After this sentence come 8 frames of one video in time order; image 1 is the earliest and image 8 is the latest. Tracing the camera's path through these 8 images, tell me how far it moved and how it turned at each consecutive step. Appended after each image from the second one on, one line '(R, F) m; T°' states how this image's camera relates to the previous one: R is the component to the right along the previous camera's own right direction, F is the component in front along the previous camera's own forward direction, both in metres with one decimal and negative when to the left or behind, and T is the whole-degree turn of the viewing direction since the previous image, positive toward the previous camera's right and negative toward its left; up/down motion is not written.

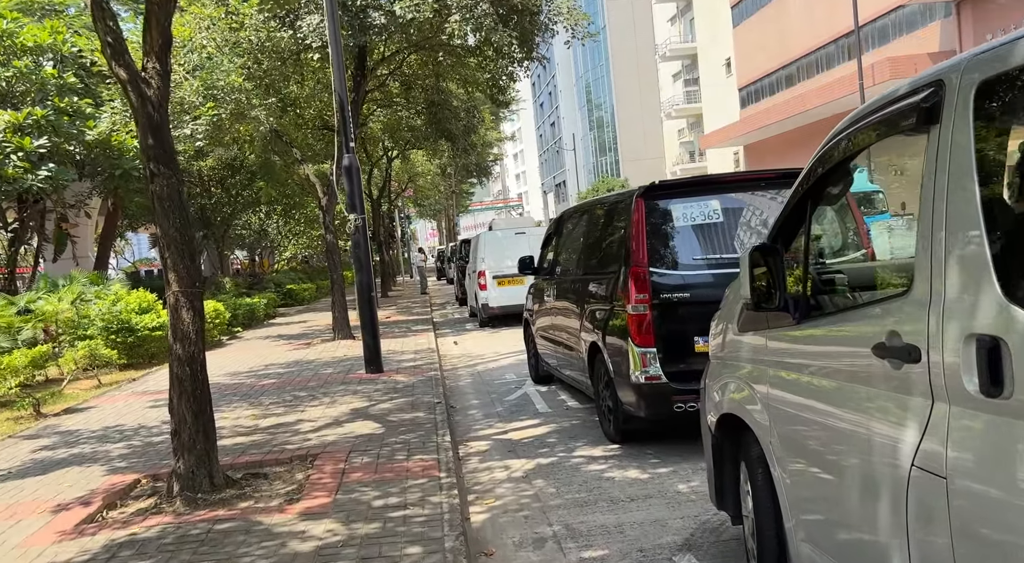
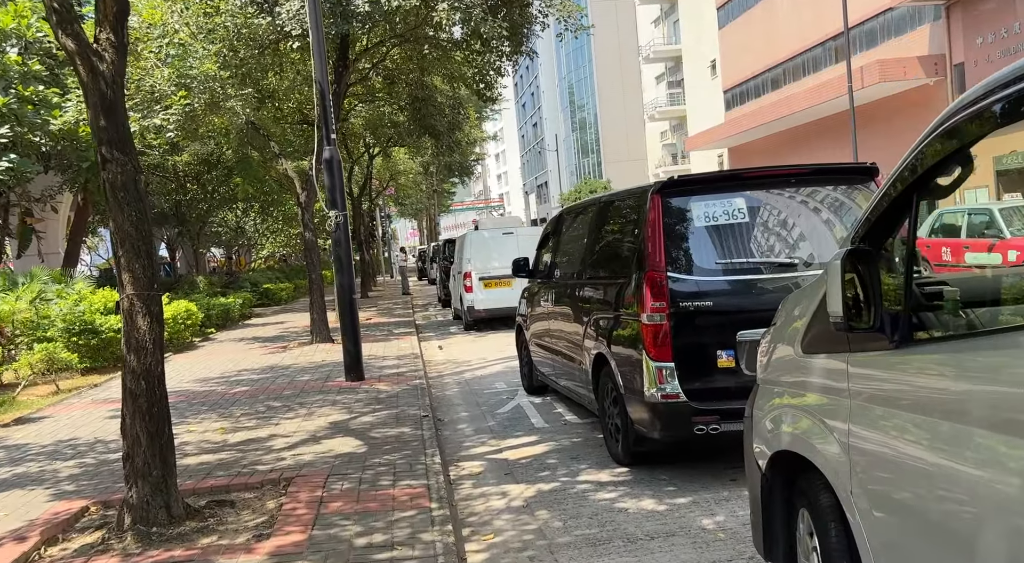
(-0.1, +0.6) m; +1°
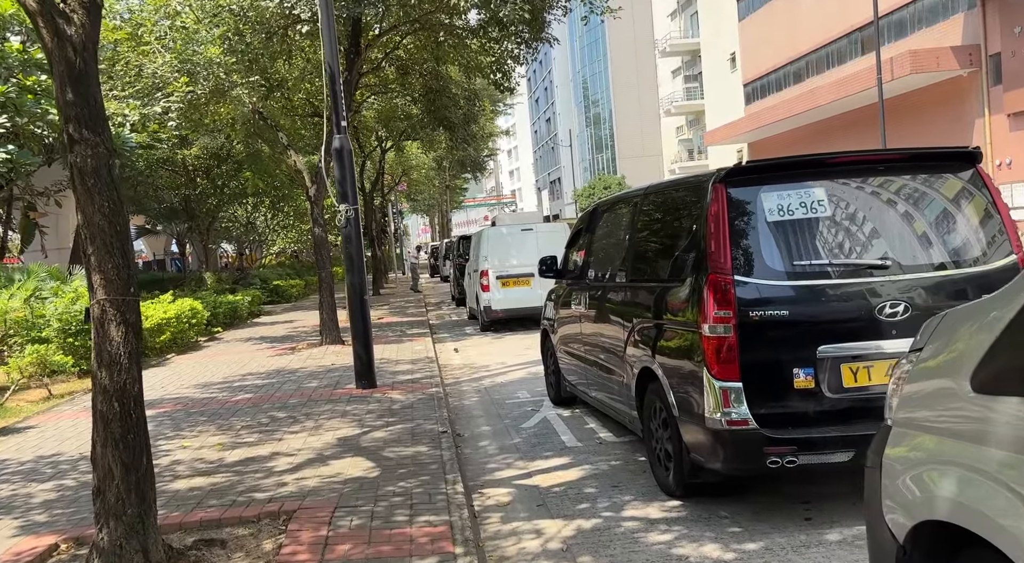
(-0.1, +0.8) m; -1°
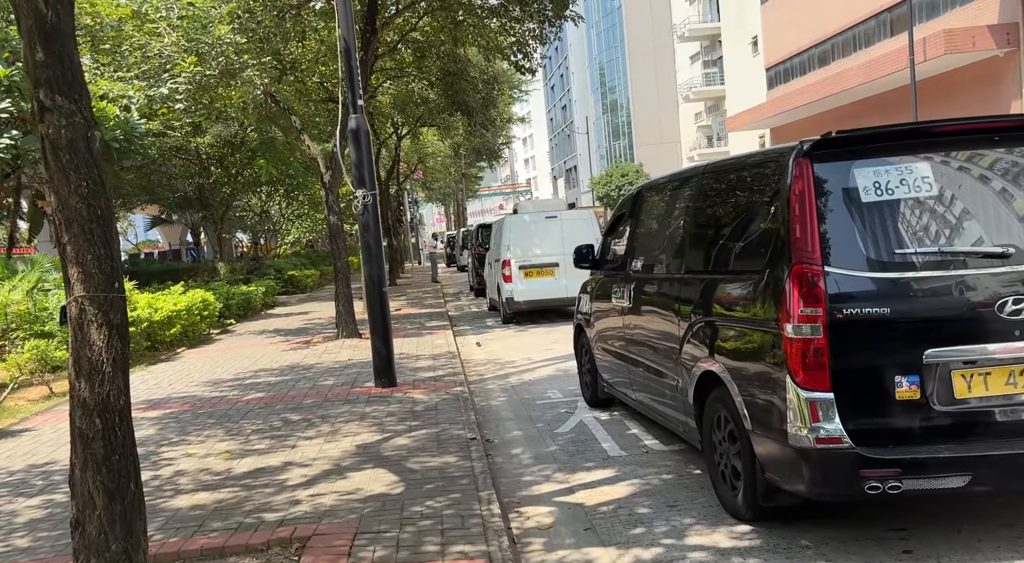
(-0.2, +0.7) m; -1°
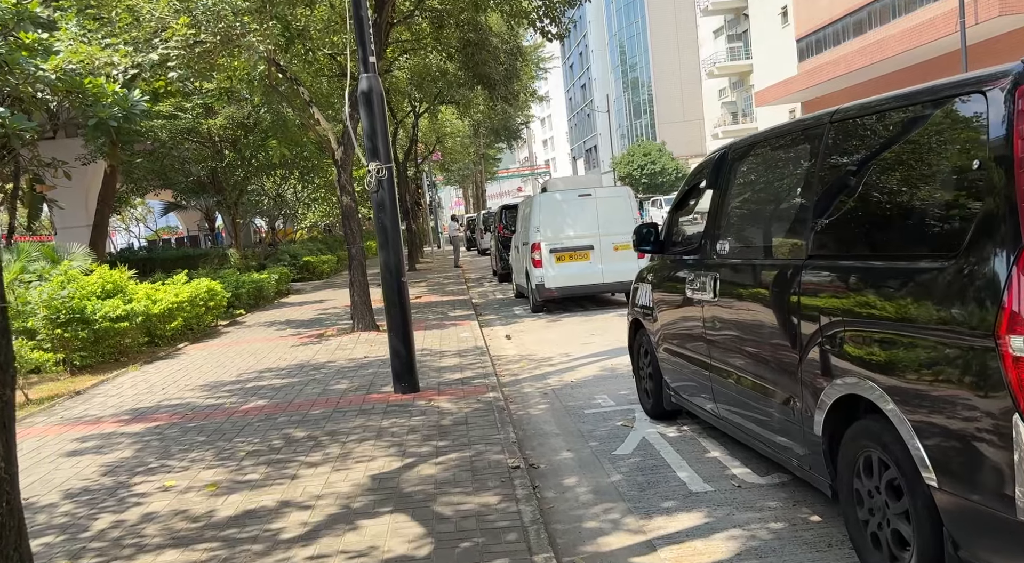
(-0.2, +1.3) m; -1°
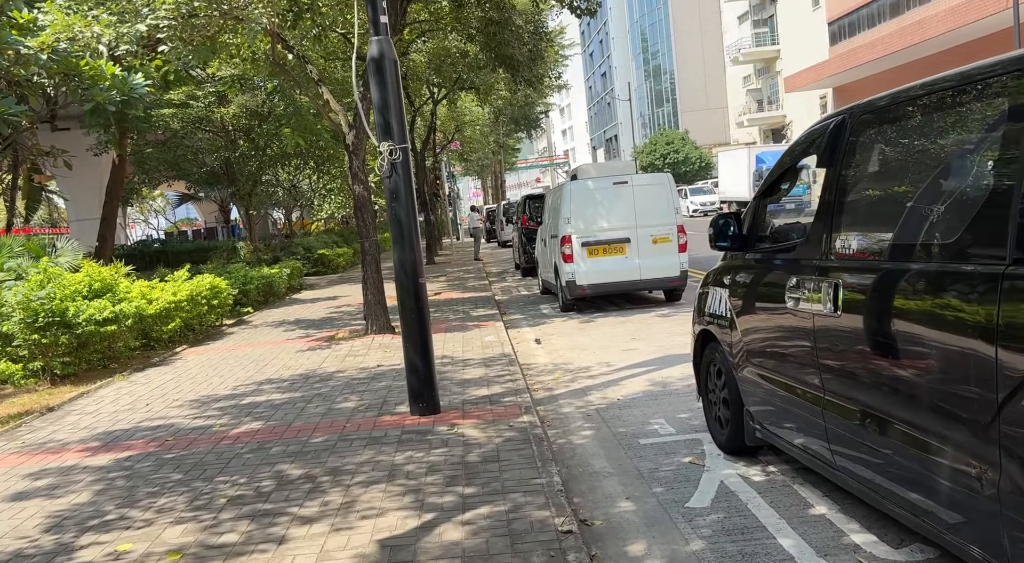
(-0.1, +1.2) m; -1°
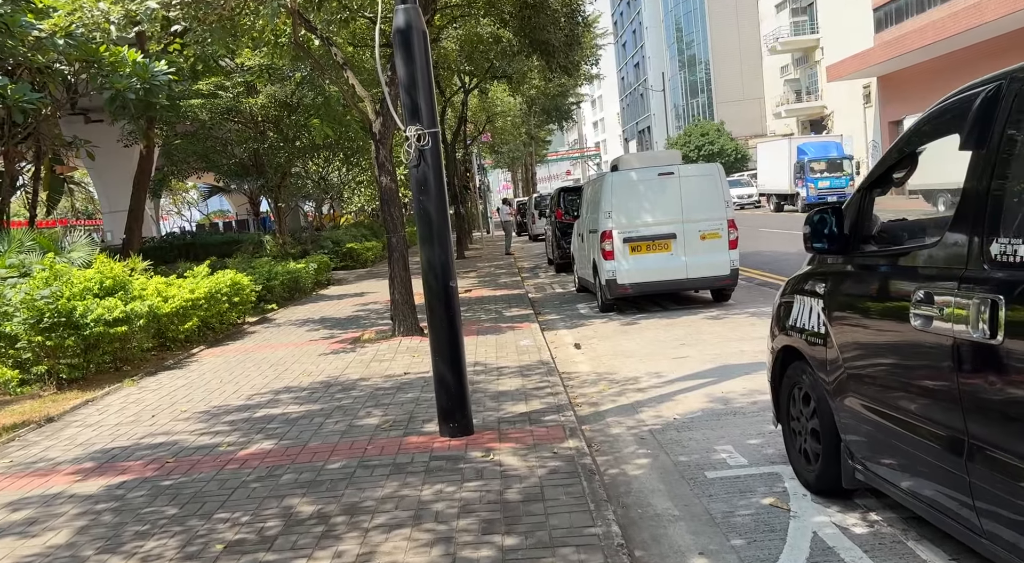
(-0.1, +0.8) m; -2°
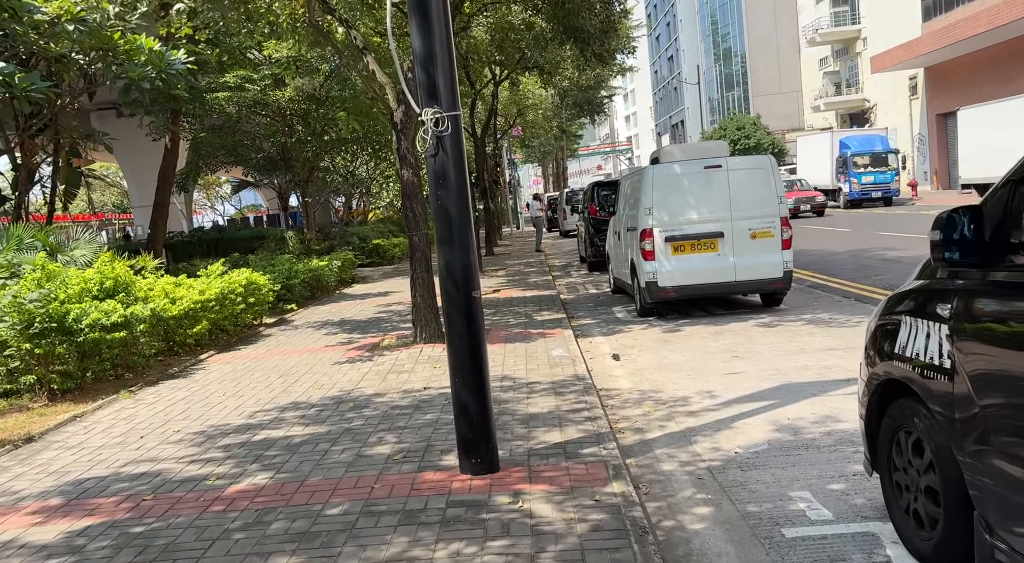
(0.0, +0.9) m; -2°
